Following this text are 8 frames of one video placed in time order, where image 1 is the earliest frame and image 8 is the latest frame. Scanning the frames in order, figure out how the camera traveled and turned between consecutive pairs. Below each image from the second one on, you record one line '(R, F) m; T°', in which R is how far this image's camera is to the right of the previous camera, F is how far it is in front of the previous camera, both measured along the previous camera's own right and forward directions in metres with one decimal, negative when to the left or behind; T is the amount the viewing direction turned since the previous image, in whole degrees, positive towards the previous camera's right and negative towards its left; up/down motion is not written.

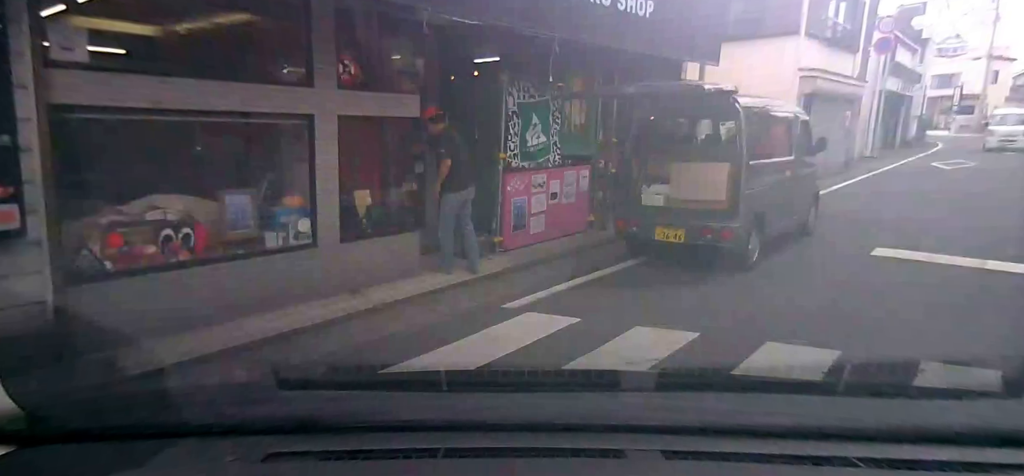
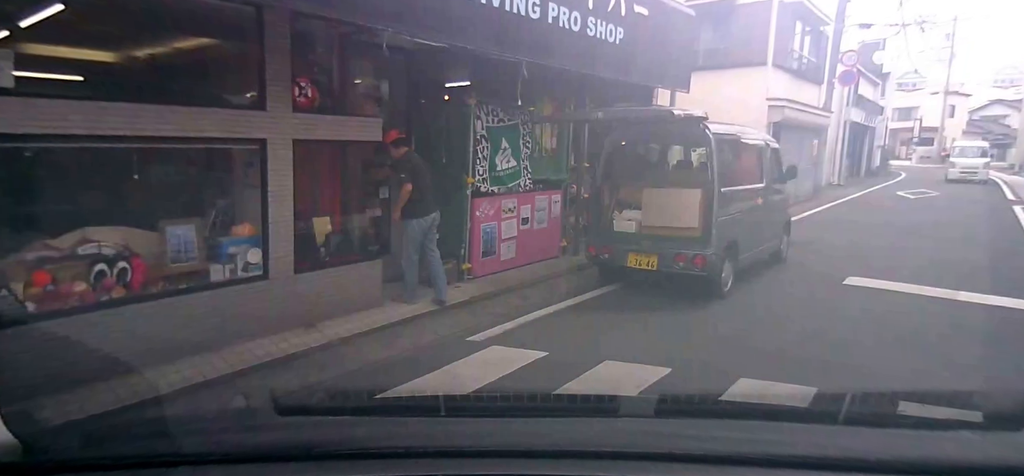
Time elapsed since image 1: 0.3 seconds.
(+0.1, +0.2) m; +2°
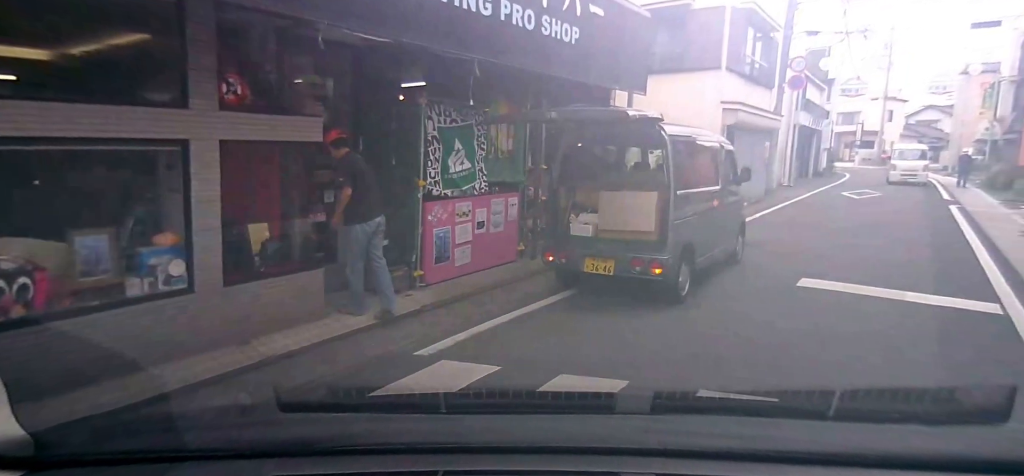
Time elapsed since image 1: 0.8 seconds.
(+0.1, +0.2) m; +4°
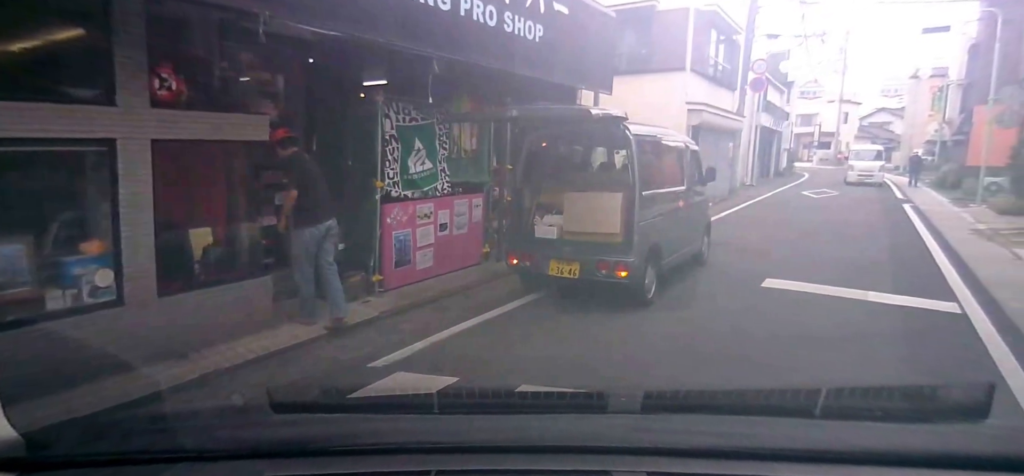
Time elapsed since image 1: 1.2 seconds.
(+0.1, +0.2) m; +3°
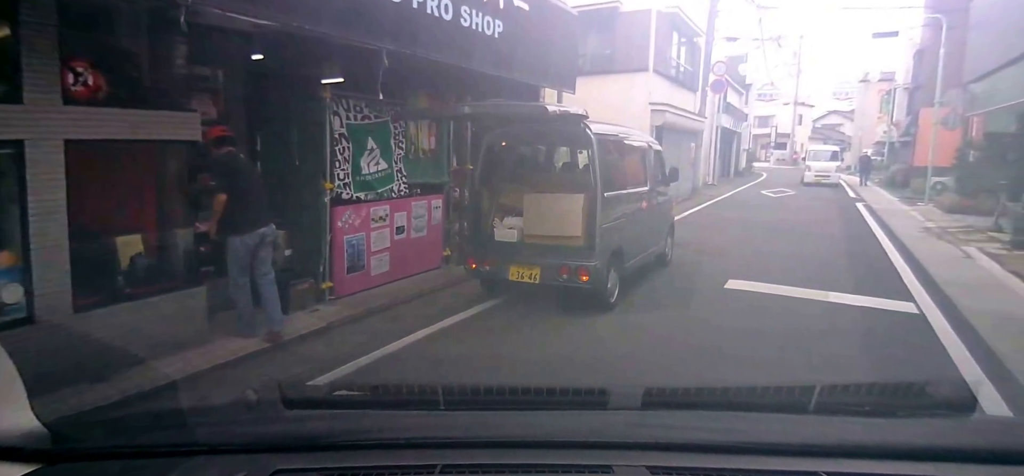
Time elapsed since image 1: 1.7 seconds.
(+0.1, +0.3) m; +3°
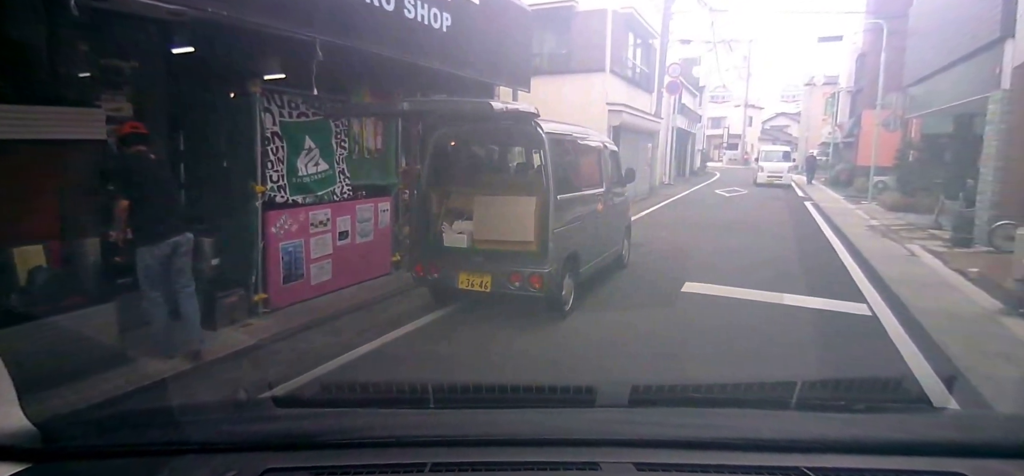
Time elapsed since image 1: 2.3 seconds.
(+0.1, +0.3) m; +4°
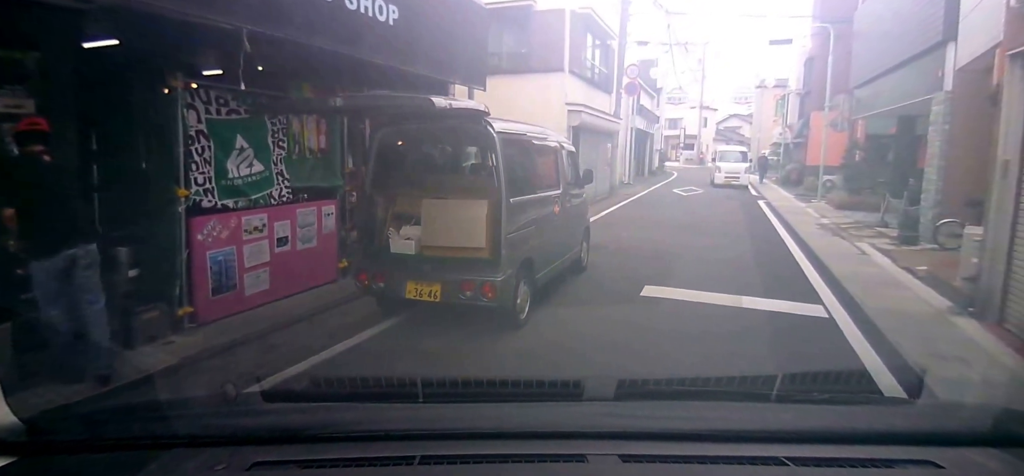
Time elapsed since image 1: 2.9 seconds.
(+0.1, +0.3) m; +4°
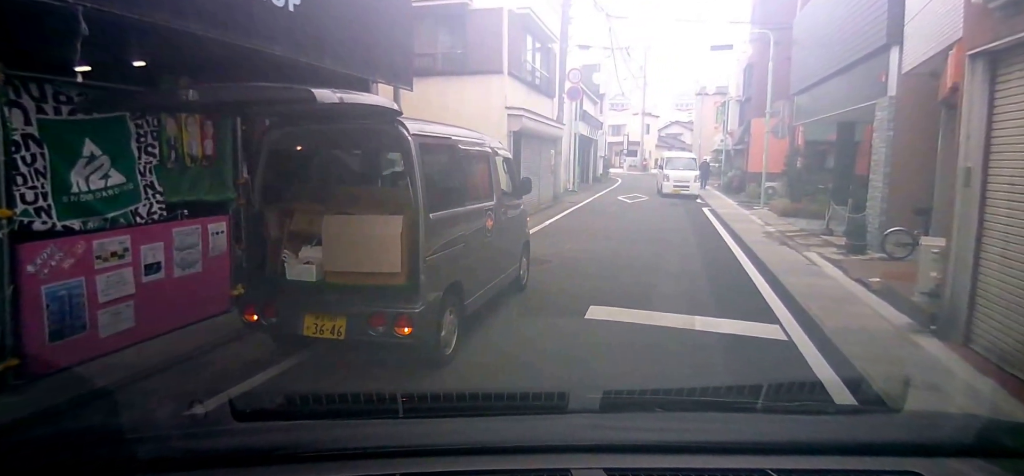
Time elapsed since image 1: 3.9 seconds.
(+0.3, +0.8) m; +5°
